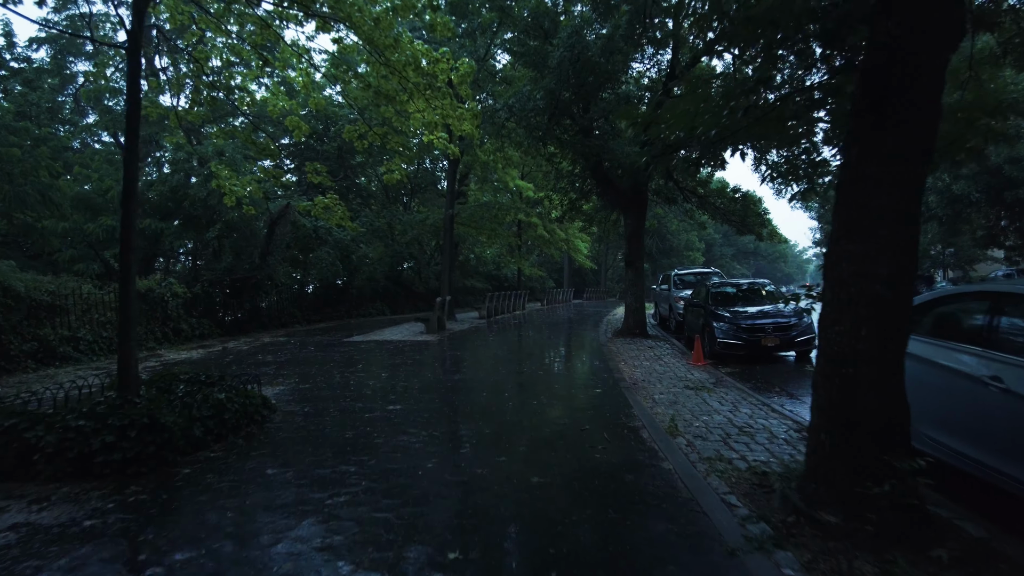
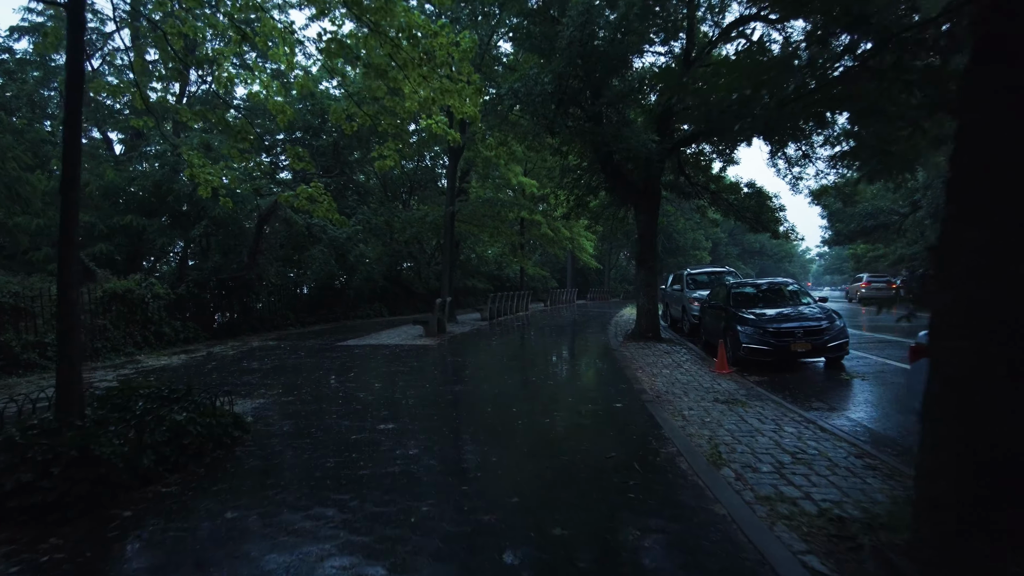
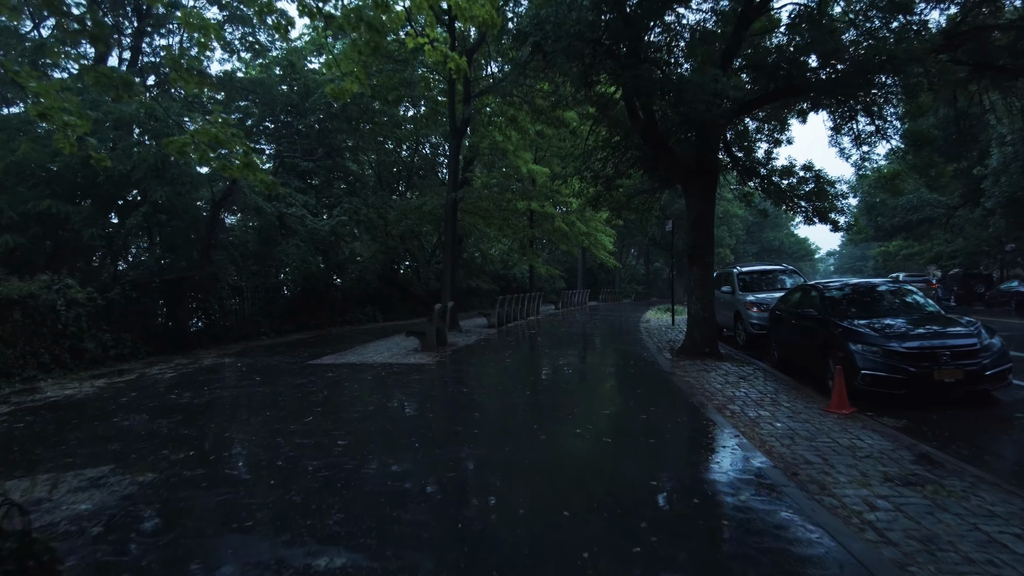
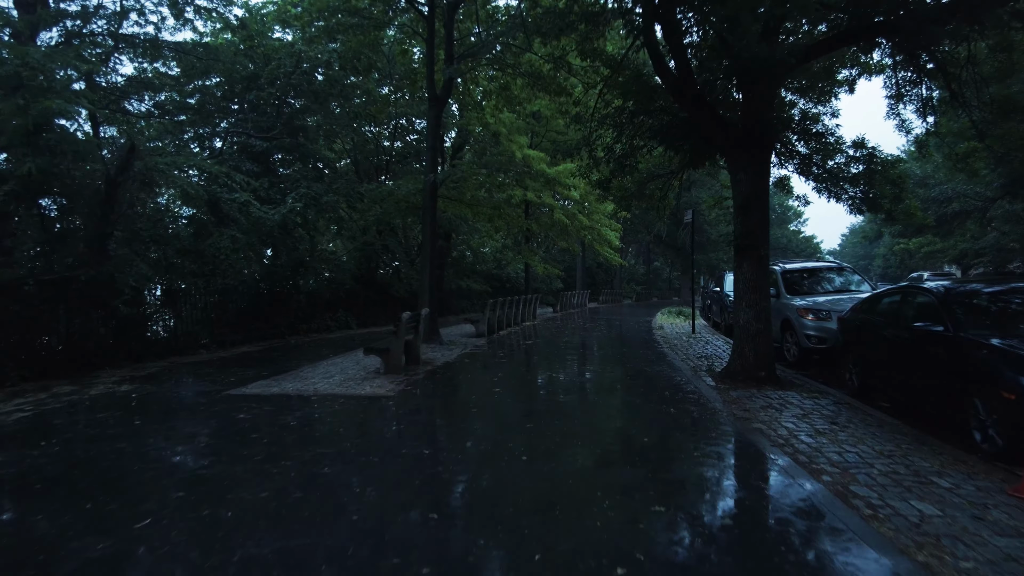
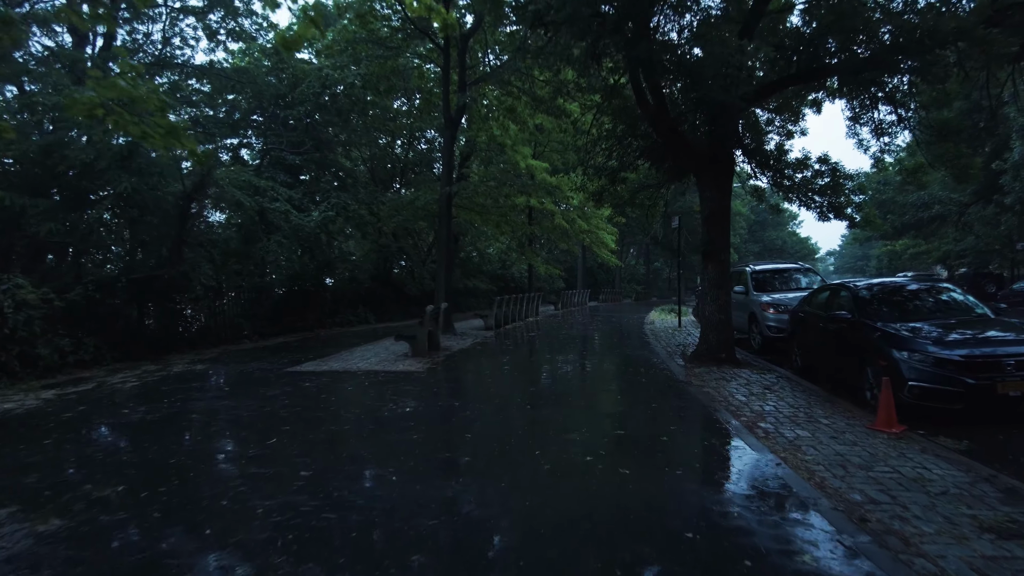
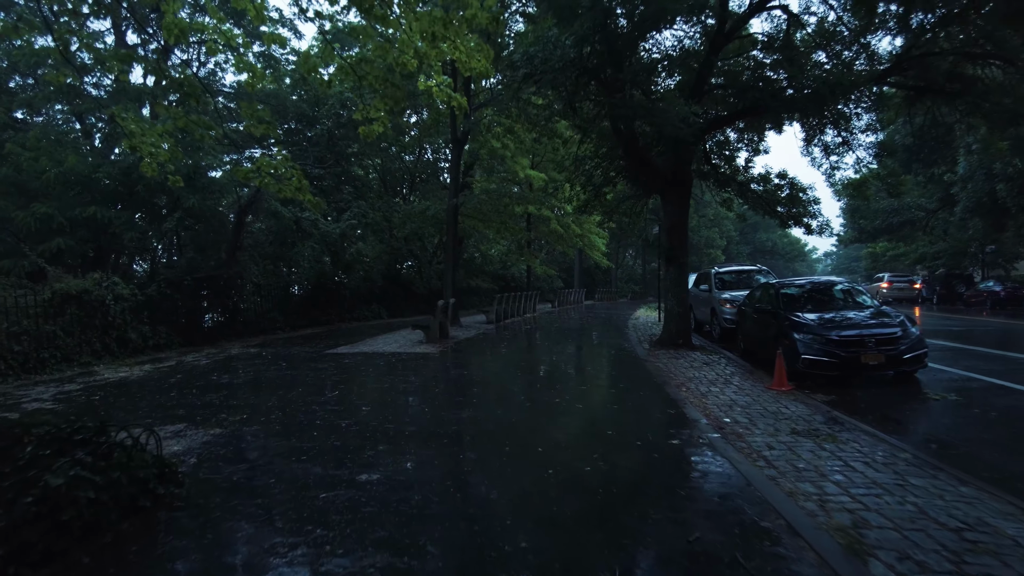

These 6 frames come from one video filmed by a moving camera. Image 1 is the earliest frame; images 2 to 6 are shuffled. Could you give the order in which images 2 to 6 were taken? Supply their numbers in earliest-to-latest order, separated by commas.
2, 6, 3, 5, 4
